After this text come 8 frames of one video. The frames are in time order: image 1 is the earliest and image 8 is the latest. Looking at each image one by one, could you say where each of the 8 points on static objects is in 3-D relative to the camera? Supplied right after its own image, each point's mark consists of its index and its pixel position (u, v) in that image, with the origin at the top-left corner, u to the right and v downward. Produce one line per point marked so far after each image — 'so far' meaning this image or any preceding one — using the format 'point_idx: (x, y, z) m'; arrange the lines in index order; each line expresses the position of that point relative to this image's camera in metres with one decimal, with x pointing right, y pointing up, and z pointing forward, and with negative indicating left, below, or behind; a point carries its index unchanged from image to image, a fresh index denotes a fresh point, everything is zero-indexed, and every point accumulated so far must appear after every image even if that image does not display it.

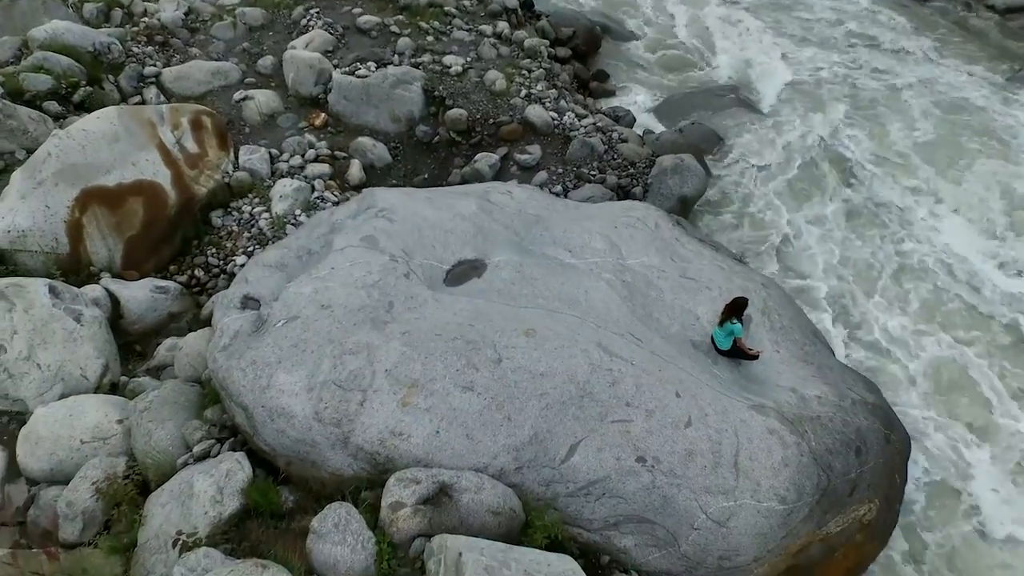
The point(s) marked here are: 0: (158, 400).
0: (-3.0, -0.9, +5.3) m
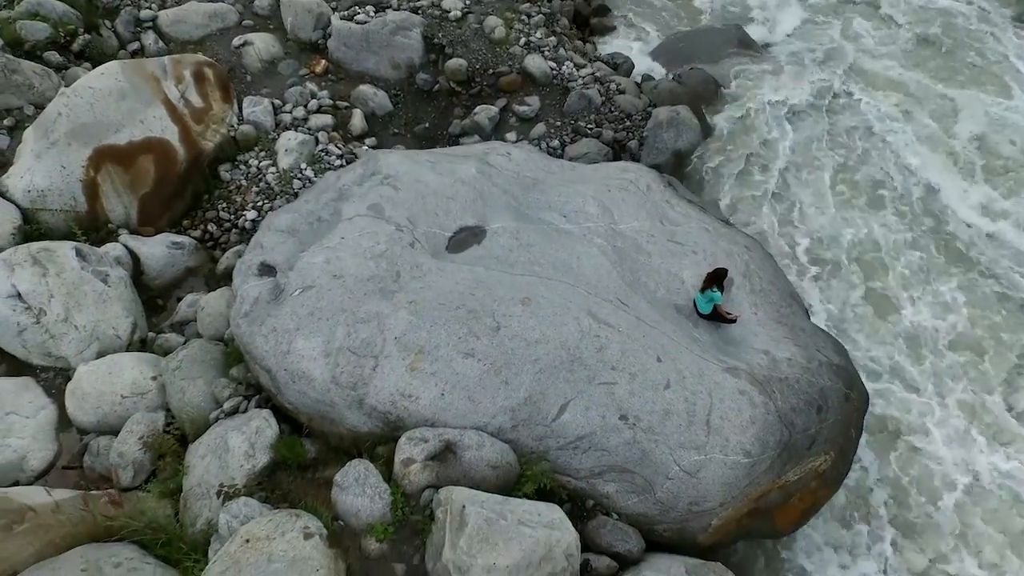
0: (-3.0, -0.6, +5.8) m
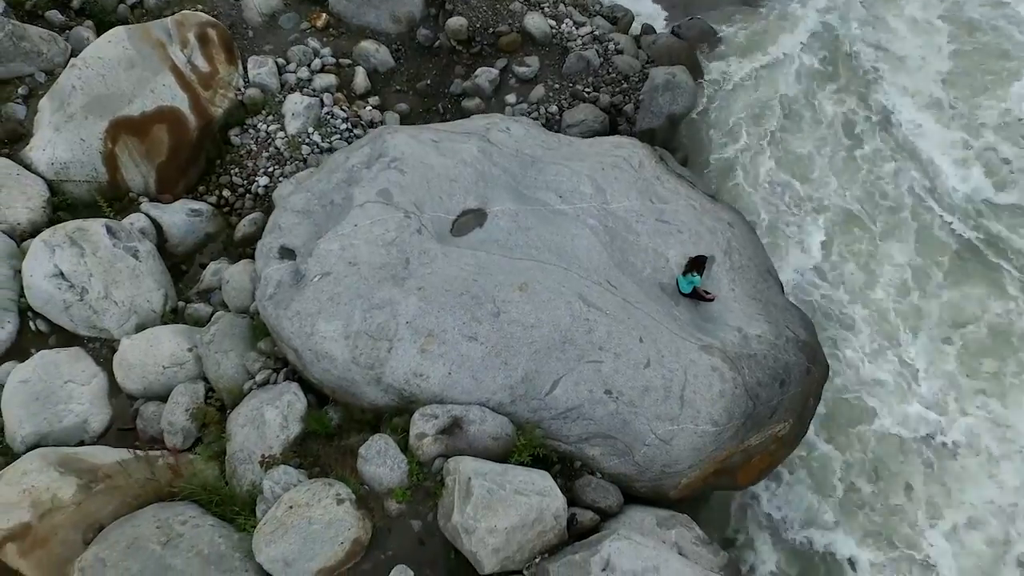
0: (-3.0, -0.5, +6.5) m
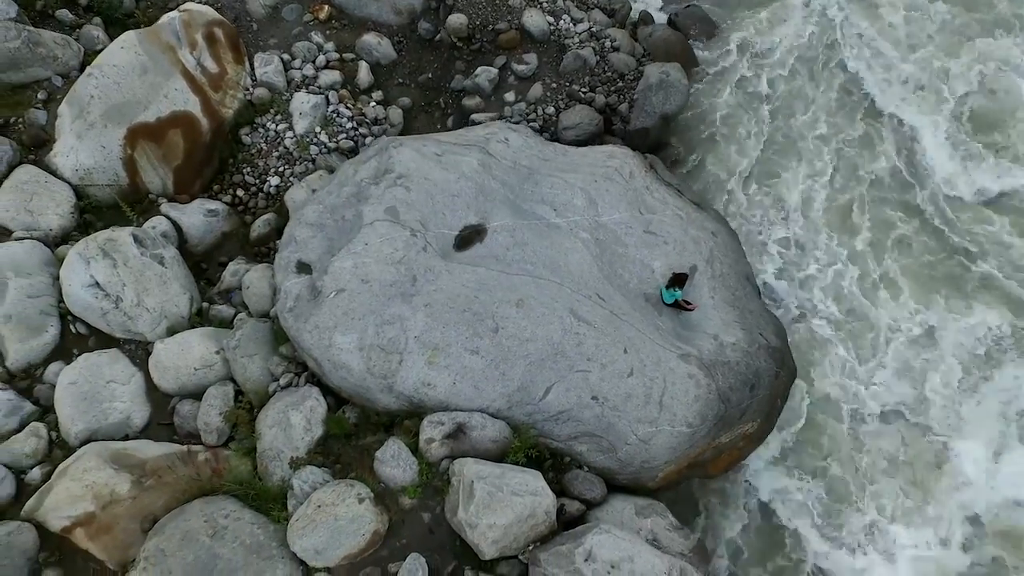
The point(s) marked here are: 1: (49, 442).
0: (-3.0, -0.6, +7.1) m
1: (-5.0, -1.6, +6.7) m
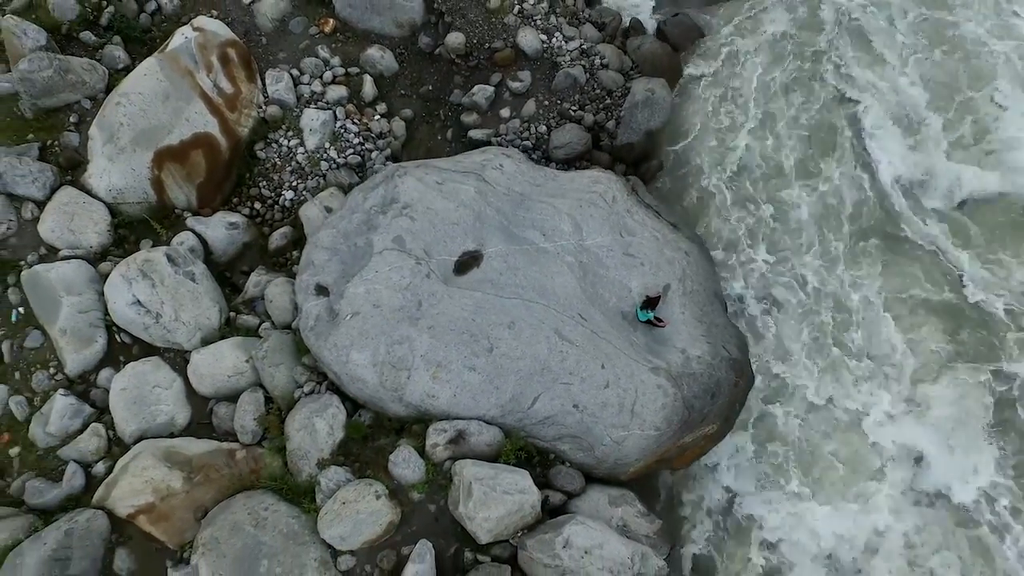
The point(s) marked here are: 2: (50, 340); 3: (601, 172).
0: (-3.1, -0.8, +8.1) m
1: (-5.0, -1.9, +7.8) m
2: (-5.9, -0.7, +8.1) m
3: (+1.3, +1.6, +8.8) m
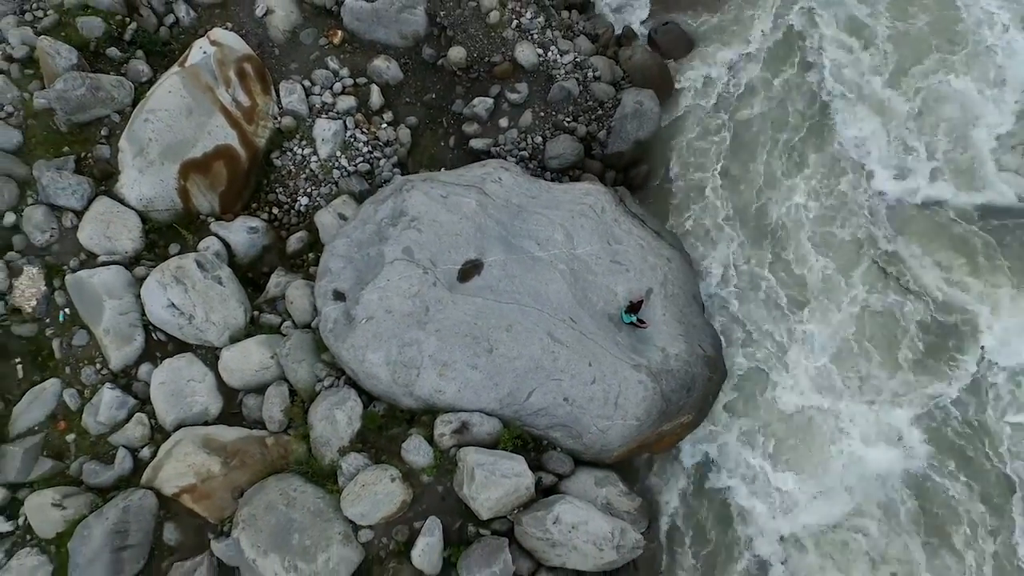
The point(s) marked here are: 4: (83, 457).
0: (-3.1, -0.9, +9.1) m
1: (-5.1, -2.0, +8.8) m
2: (-6.0, -0.7, +9.0) m
3: (+1.2, +1.6, +9.6) m
4: (-5.8, -2.3, +8.6) m
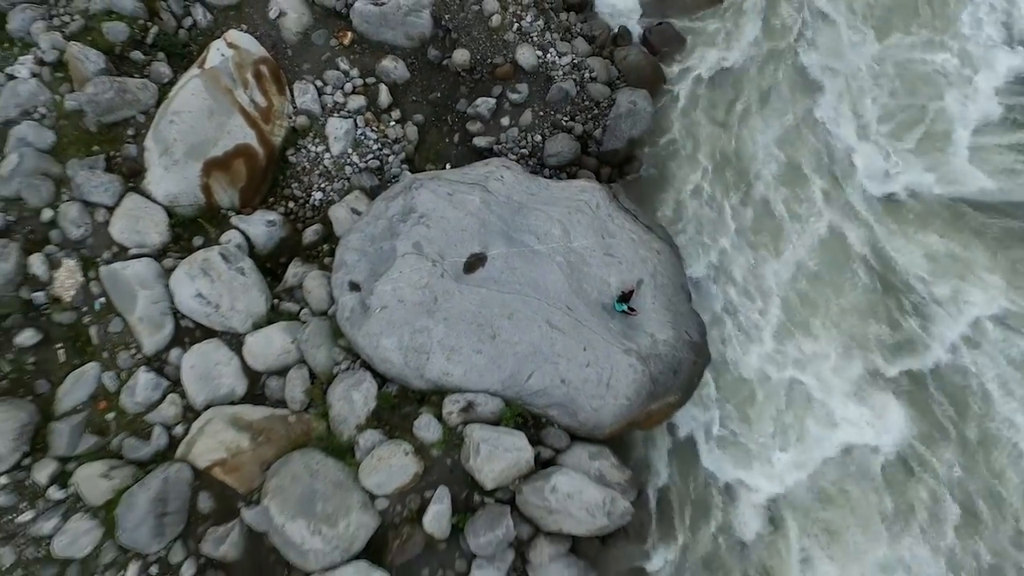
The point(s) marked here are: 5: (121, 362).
0: (-3.1, -0.7, +9.9) m
1: (-5.1, -1.8, +9.7) m
2: (-6.0, -0.6, +9.8) m
3: (+1.2, +1.8, +10.3) m
4: (-5.8, -2.2, +9.4) m
5: (-6.0, -1.1, +9.7) m
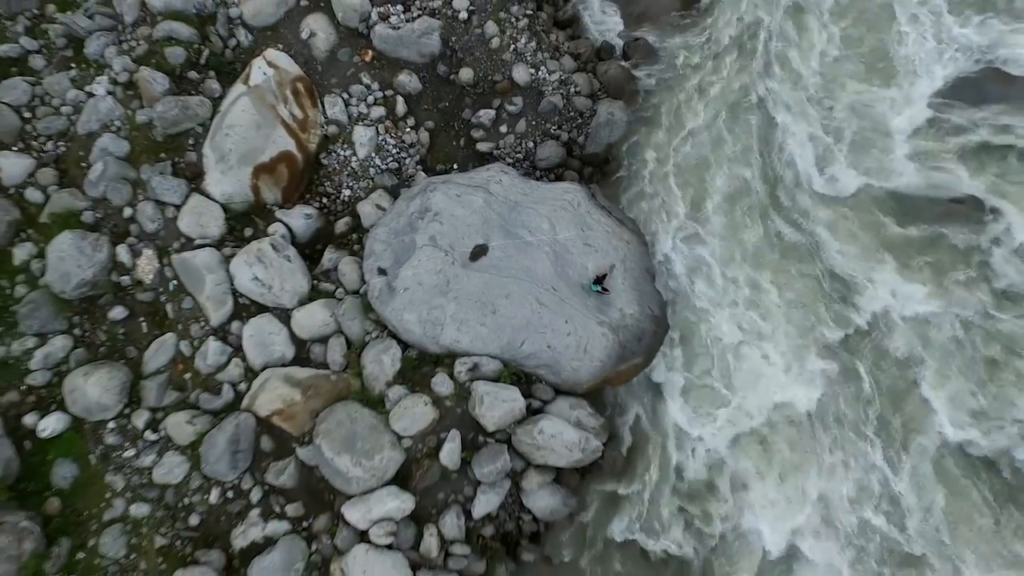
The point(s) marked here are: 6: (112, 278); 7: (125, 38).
0: (-3.2, -0.4, +12.2) m
1: (-5.1, -1.5, +12.1) m
2: (-6.0, -0.3, +12.1) m
3: (+1.2, +2.1, +12.5) m
4: (-5.9, -1.9, +11.8) m
5: (-6.1, -0.8, +12.0) m
6: (-7.5, +0.2, +11.8) m
7: (-7.7, +5.0, +12.5) m
